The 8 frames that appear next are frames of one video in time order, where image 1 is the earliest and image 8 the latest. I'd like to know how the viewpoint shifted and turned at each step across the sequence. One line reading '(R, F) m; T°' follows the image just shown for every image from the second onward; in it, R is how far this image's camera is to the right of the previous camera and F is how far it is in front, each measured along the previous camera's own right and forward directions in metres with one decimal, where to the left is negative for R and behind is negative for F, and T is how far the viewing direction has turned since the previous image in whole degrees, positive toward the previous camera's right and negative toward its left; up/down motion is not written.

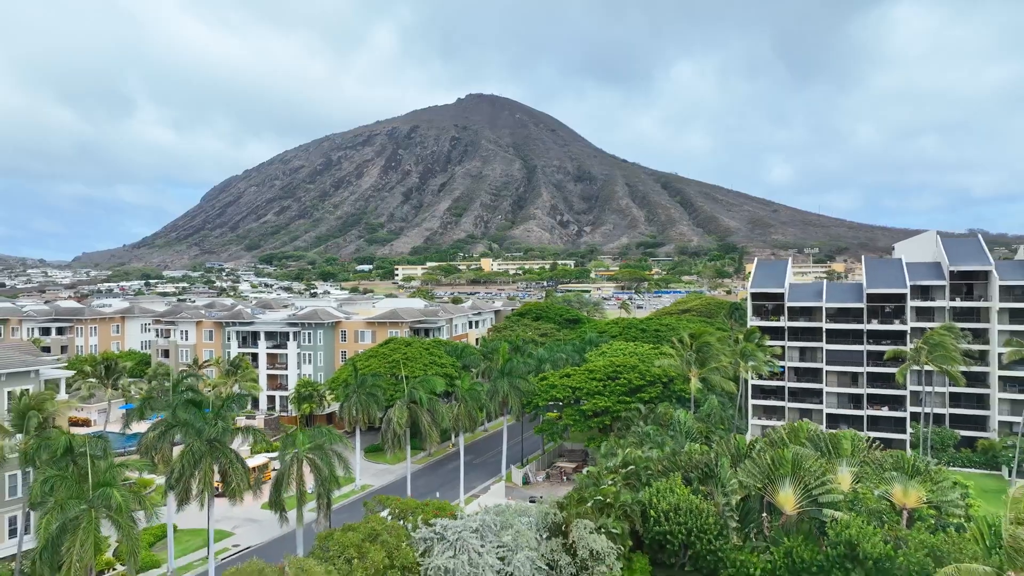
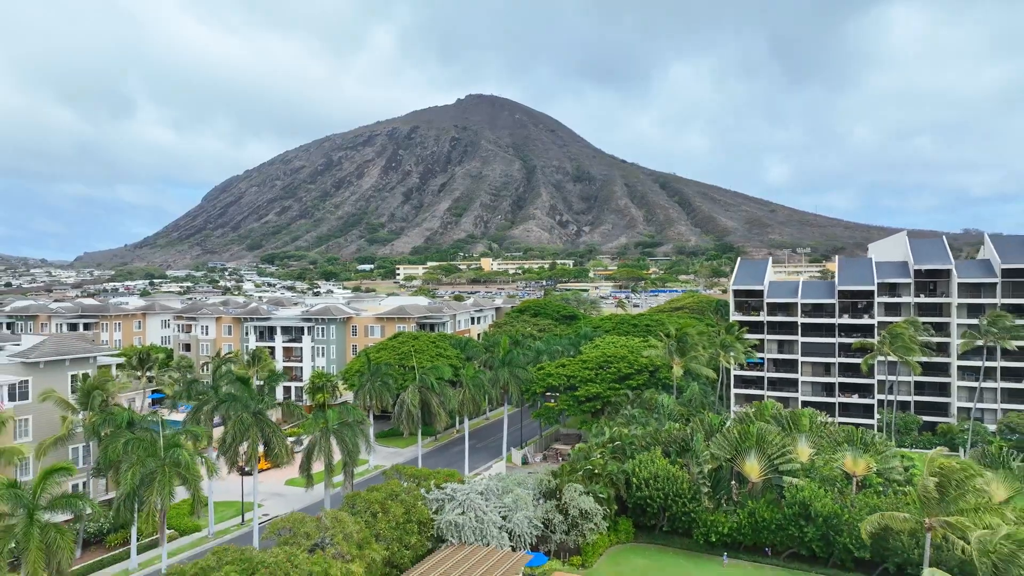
(0.0, -5.0) m; 0°
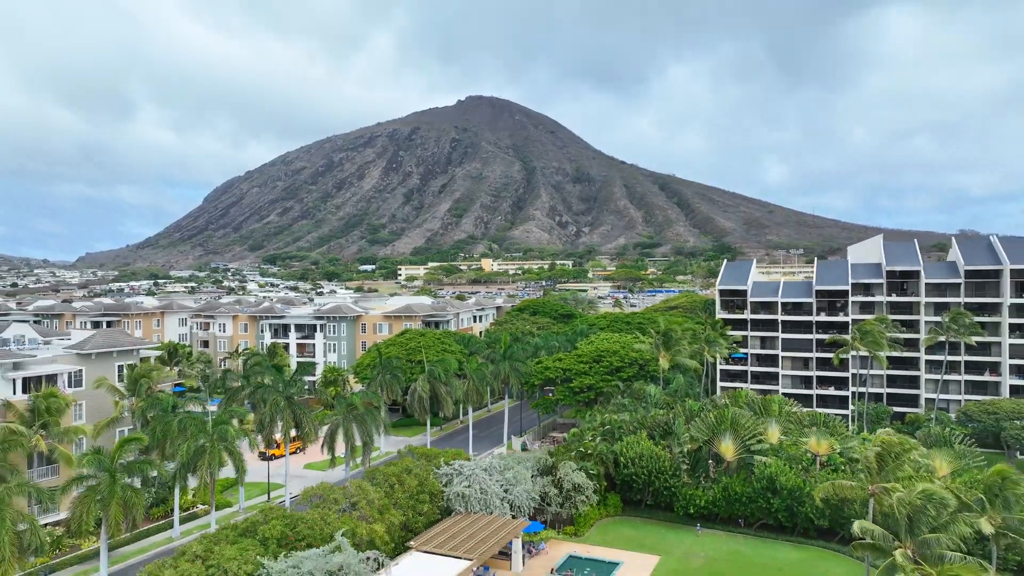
(0.0, -4.7) m; 0°
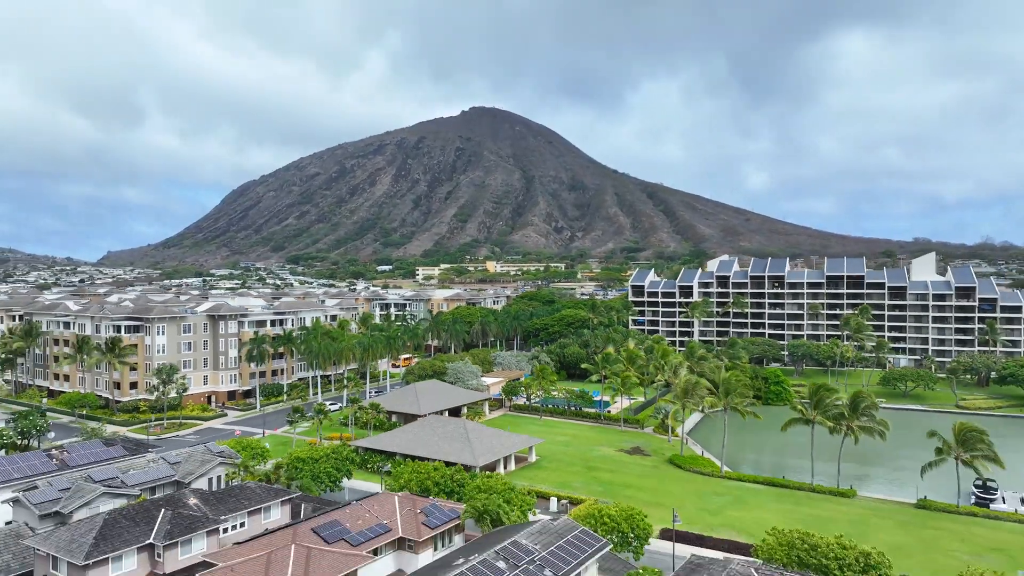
(-1.4, -60.6) m; 0°
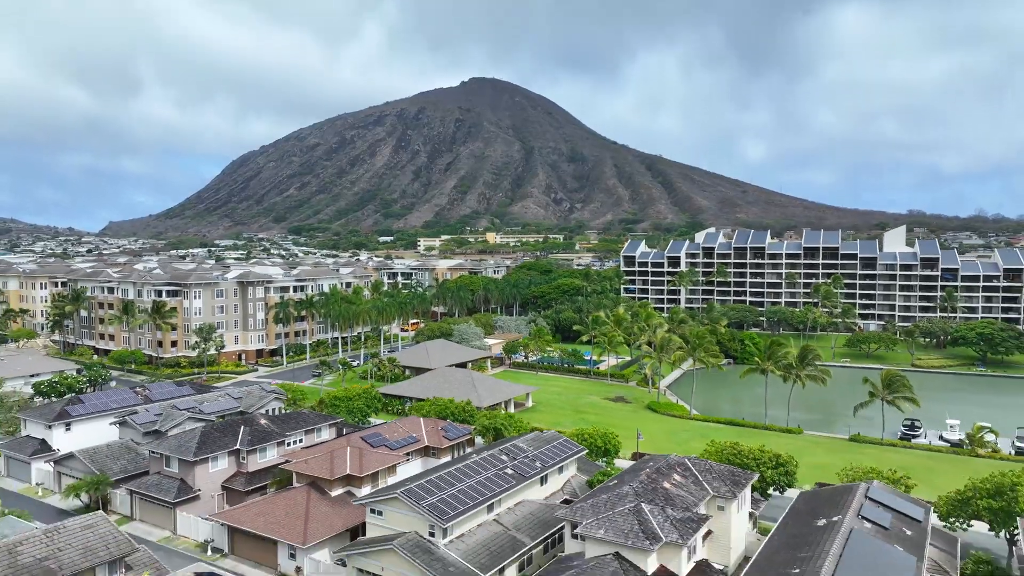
(0.0, -9.2) m; 0°
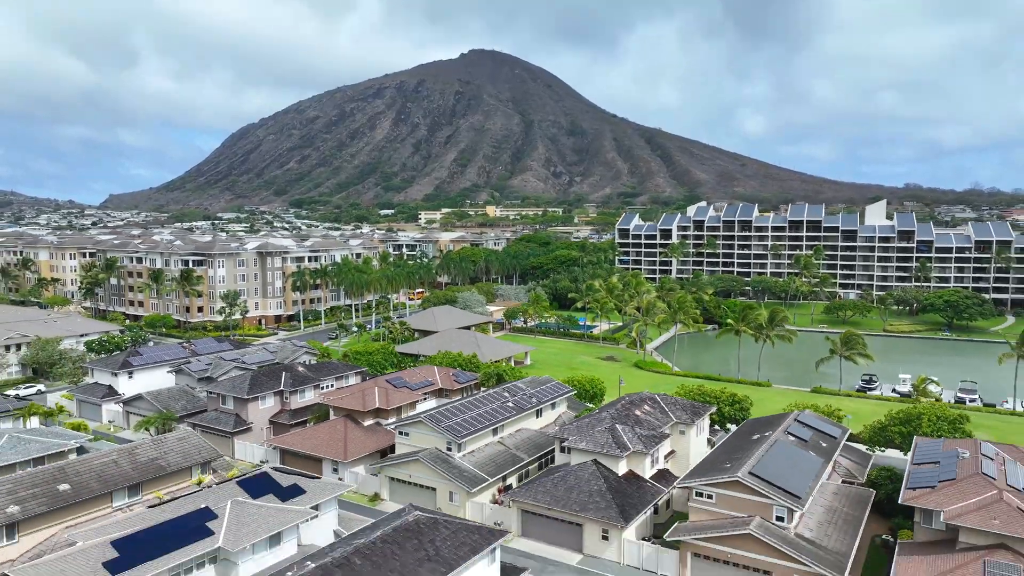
(-0.1, -7.2) m; 0°
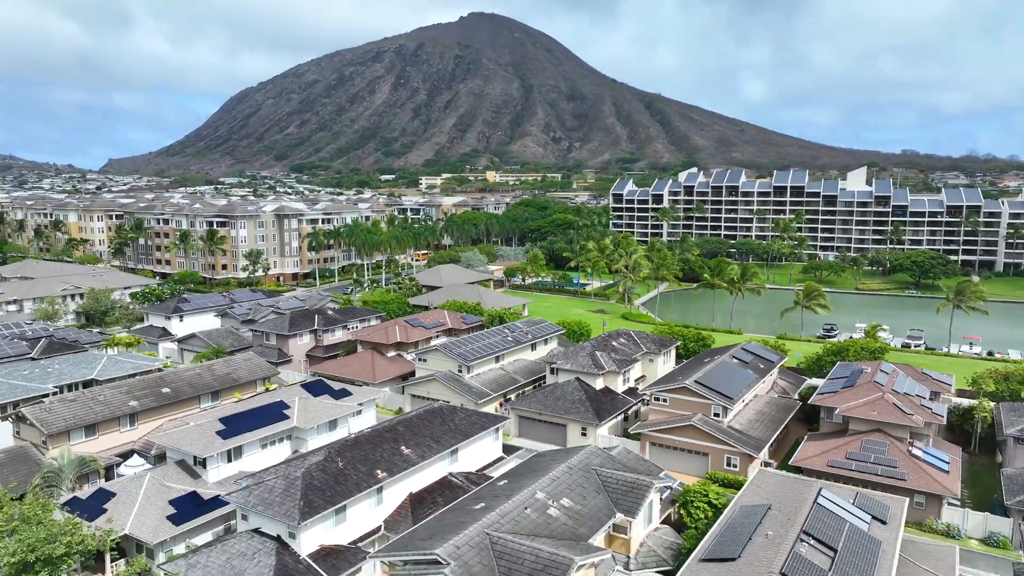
(0.0, -8.2) m; 0°
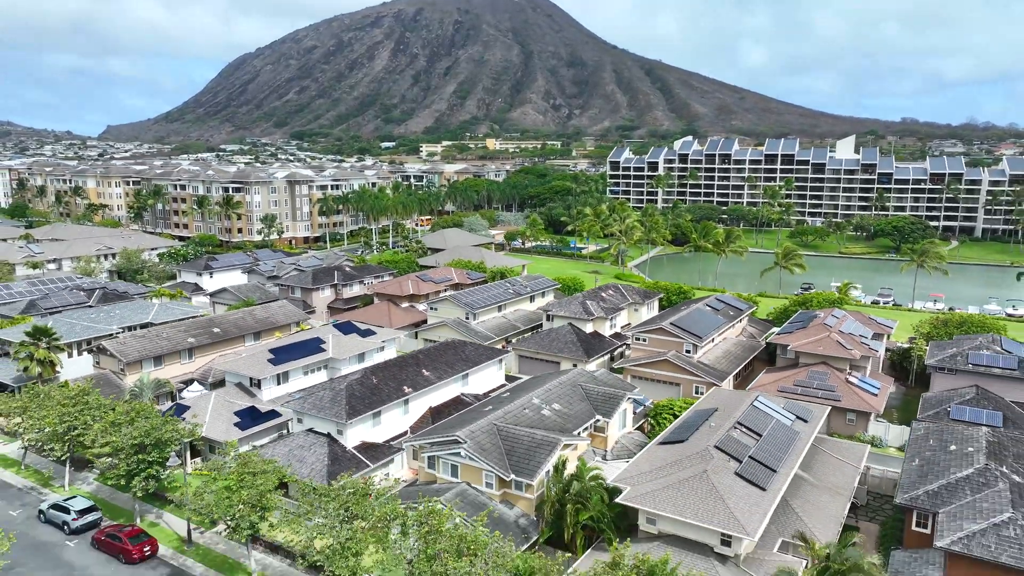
(-0.1, -6.0) m; 0°
